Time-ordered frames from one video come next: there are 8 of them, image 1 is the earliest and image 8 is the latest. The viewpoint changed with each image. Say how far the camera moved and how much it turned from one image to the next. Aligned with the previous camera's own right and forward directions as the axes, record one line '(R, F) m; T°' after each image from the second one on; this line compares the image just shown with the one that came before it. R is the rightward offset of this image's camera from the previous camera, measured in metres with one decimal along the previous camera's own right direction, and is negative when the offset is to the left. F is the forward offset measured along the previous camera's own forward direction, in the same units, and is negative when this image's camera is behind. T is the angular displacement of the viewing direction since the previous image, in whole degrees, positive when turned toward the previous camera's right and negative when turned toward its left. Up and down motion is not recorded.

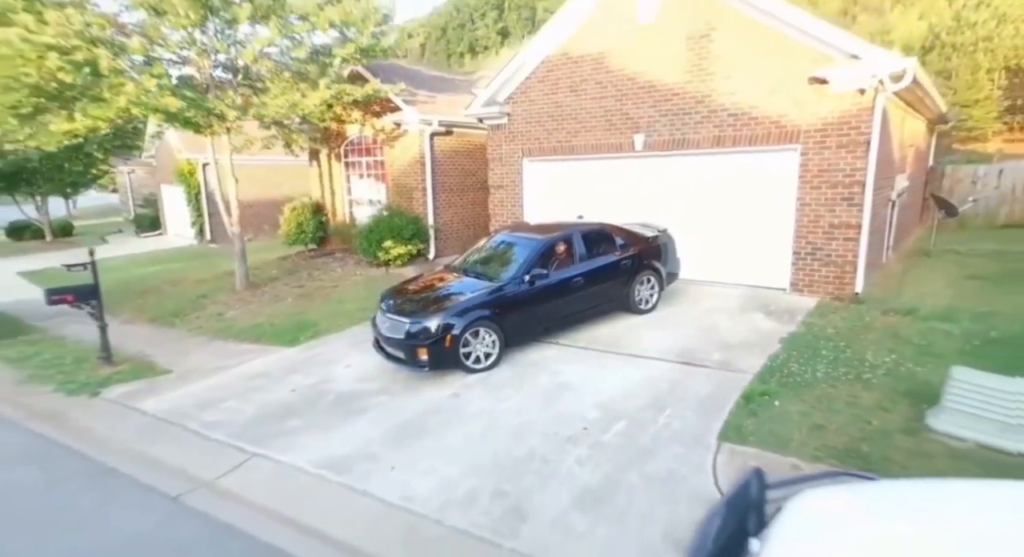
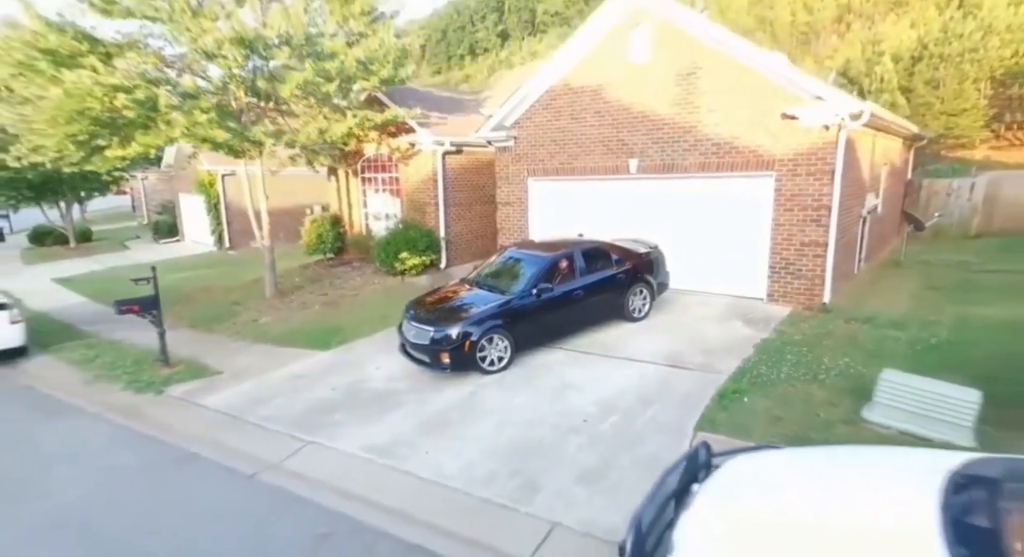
(-0.1, -1.0) m; 0°
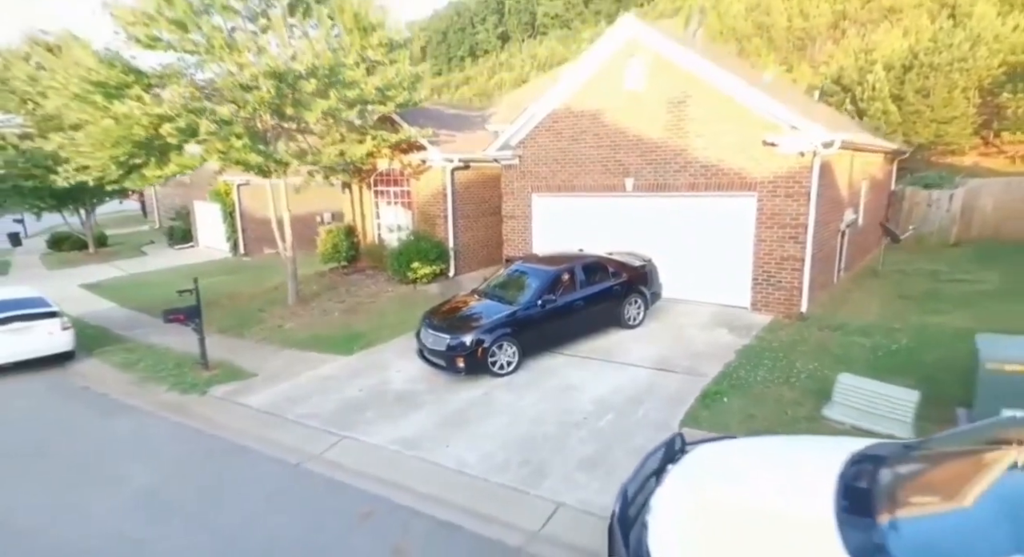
(-0.1, -0.9) m; 0°
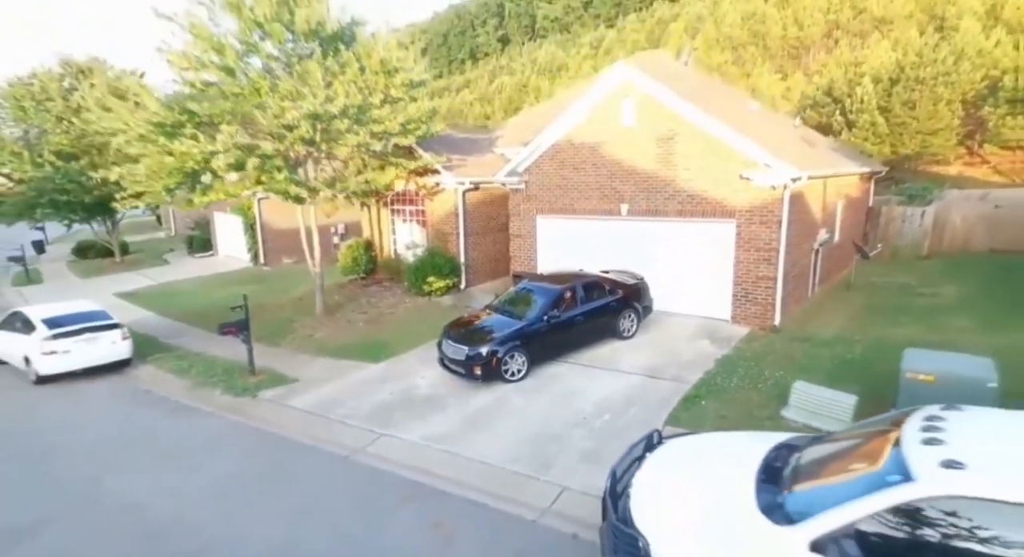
(-0.2, -1.3) m; 0°
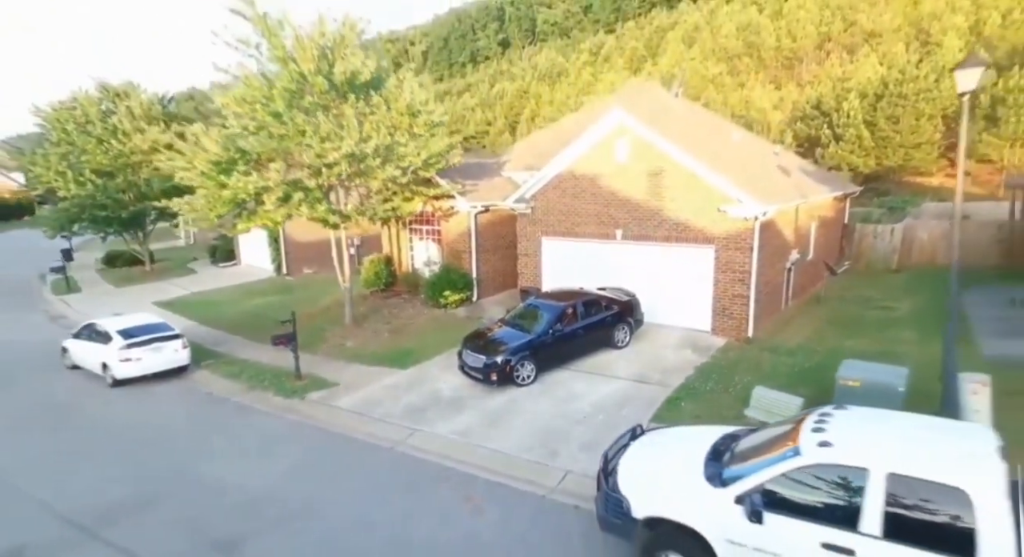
(-0.2, -1.7) m; 0°
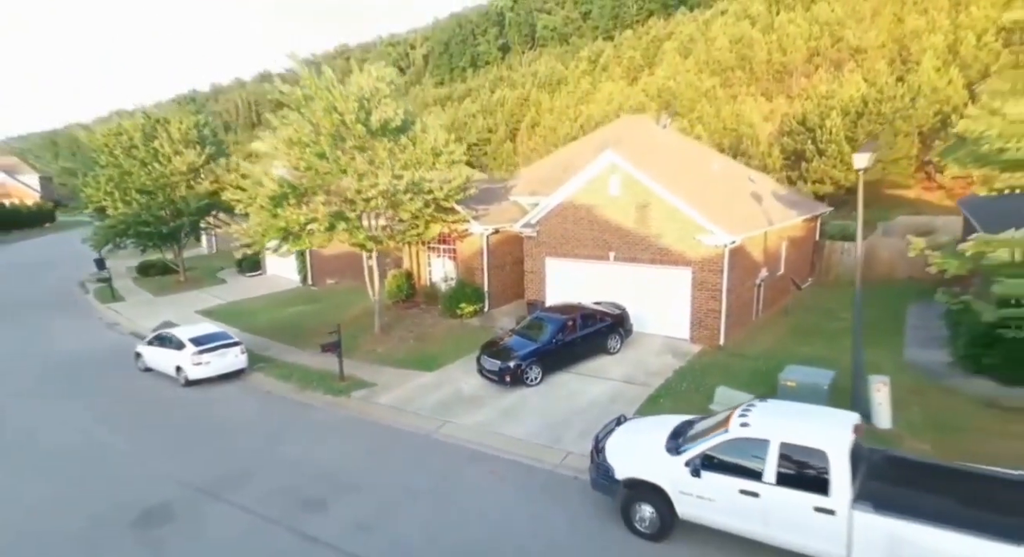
(-0.3, -2.3) m; 0°
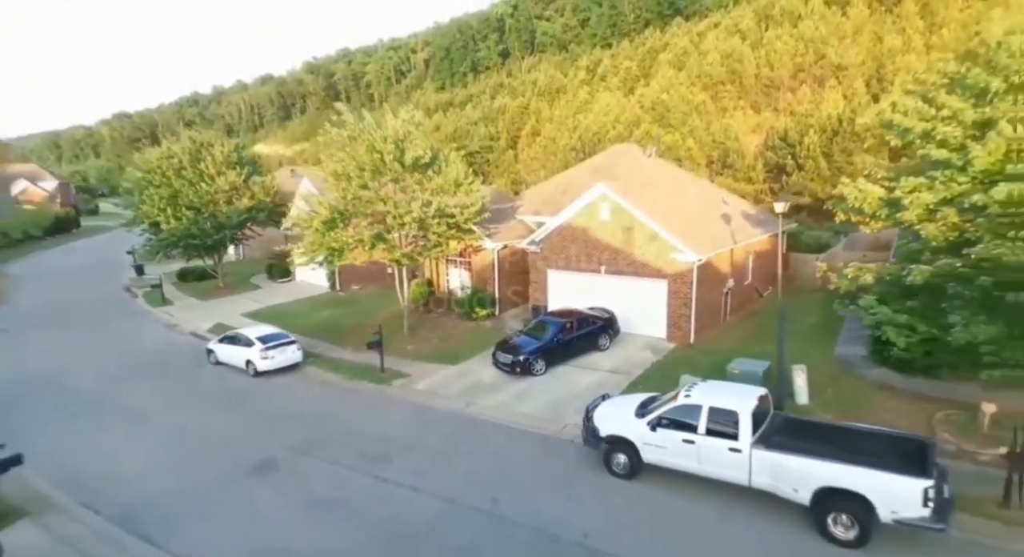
(-0.3, -3.3) m; 0°
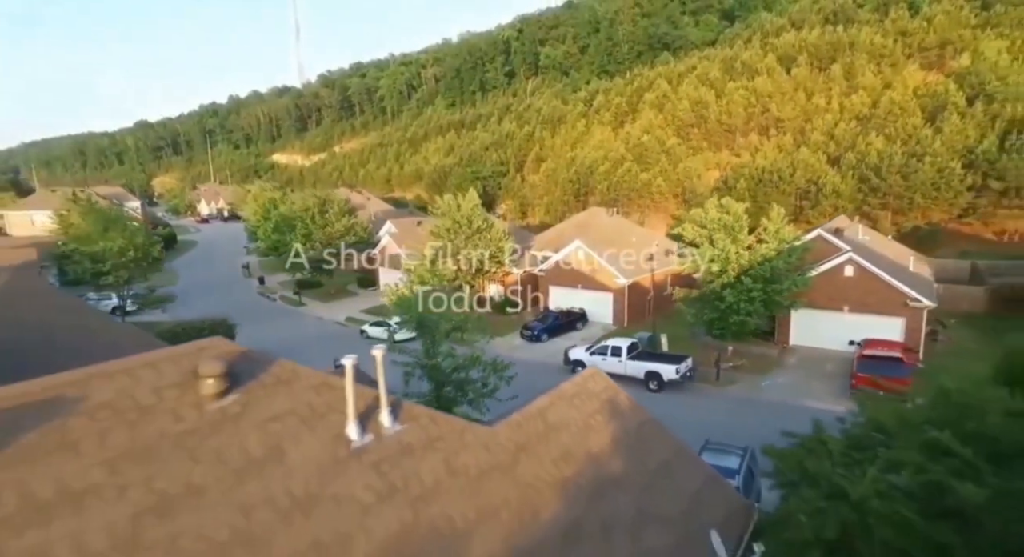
(-0.8, -15.6) m; 0°
